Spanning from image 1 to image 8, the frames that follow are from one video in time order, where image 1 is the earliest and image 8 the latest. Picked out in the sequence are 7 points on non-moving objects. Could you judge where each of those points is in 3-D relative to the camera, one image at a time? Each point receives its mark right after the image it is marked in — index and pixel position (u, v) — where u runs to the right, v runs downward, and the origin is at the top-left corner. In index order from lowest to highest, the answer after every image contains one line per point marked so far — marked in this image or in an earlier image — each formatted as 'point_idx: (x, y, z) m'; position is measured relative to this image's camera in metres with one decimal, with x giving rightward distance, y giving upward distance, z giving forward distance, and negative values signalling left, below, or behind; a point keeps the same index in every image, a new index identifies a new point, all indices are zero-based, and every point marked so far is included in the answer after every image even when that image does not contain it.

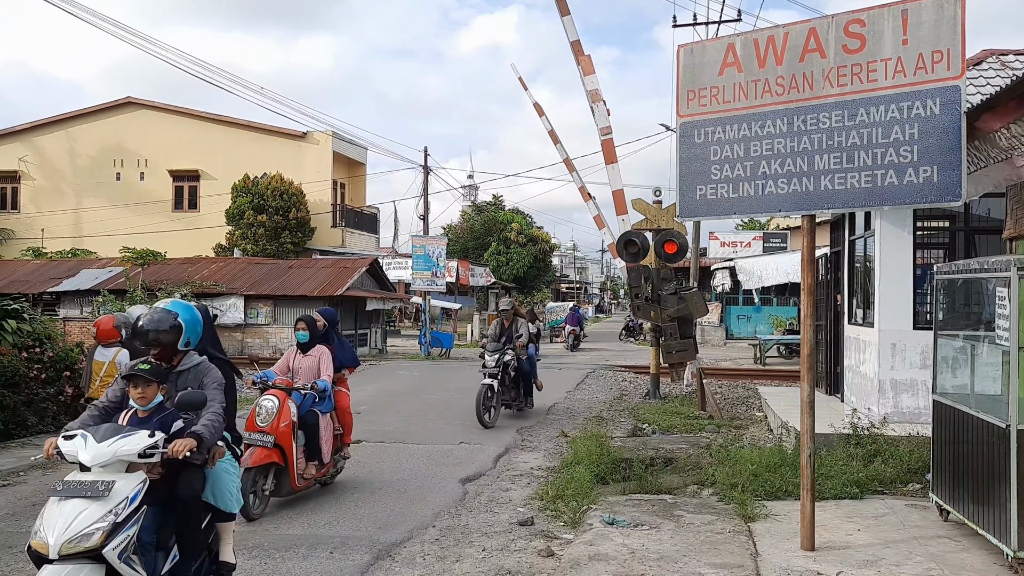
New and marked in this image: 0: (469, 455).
0: (-0.4, -1.6, +8.4) m
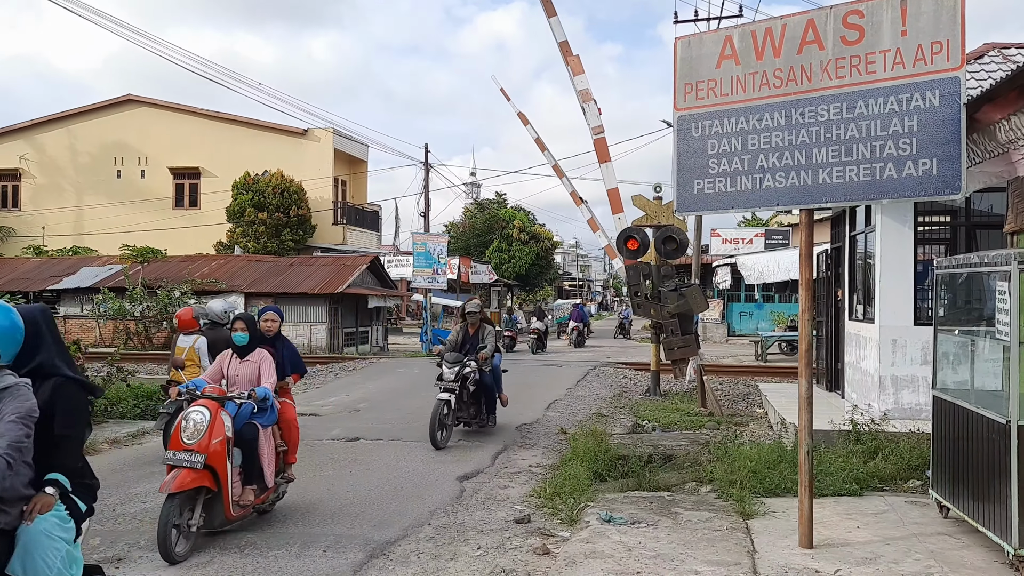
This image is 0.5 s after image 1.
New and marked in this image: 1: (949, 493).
0: (-0.4, -1.6, +8.3) m
1: (+2.9, -1.3, +5.7) m
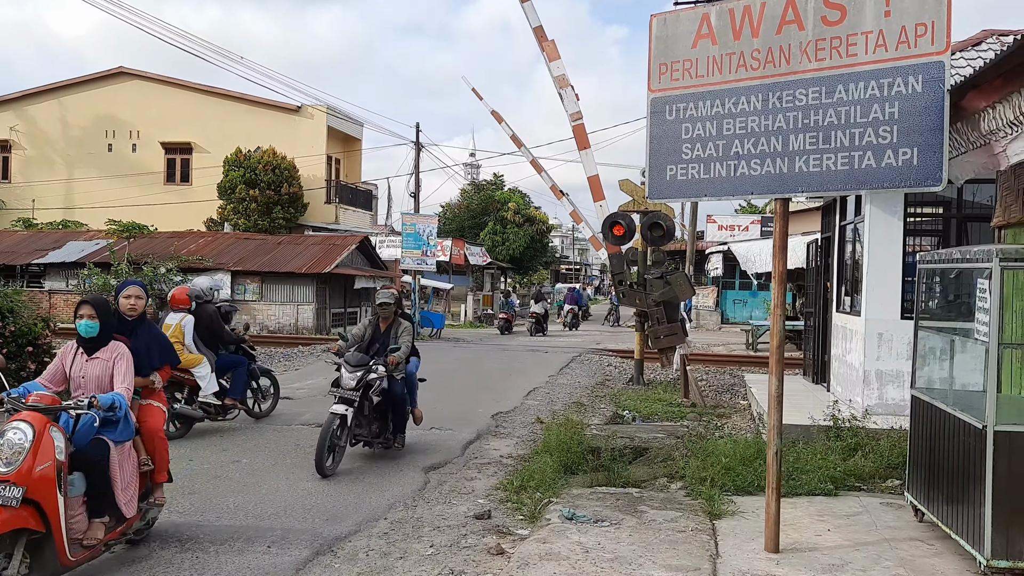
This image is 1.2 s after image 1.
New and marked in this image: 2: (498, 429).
0: (-0.7, -1.4, +8.1) m
1: (+2.6, -1.3, +5.5) m
2: (-0.1, -1.4, +8.9) m
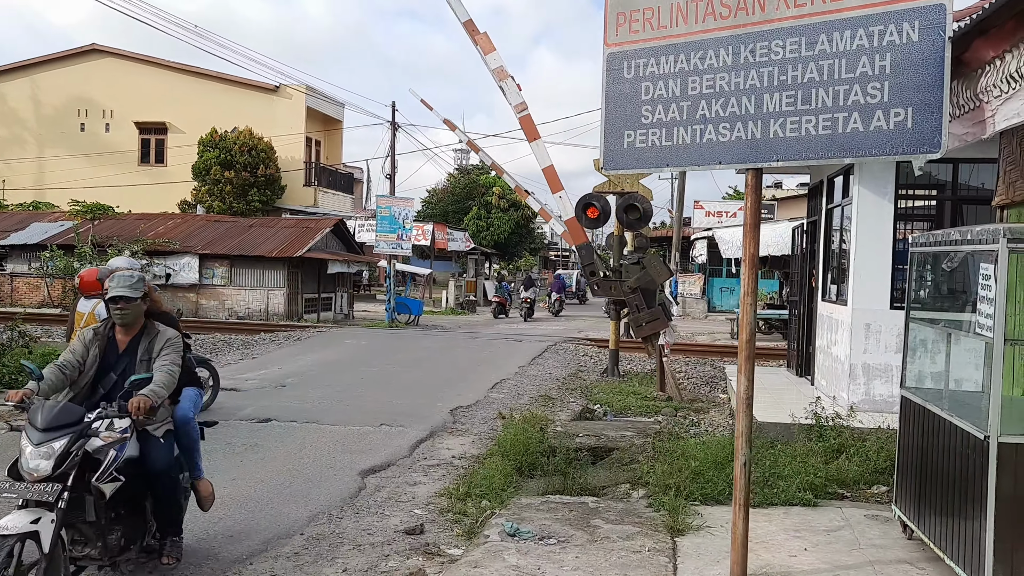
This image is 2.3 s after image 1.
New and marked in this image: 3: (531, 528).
0: (-1.1, -1.3, +7.4) m
1: (+2.2, -1.2, +4.9) m
2: (-0.5, -1.3, +8.2) m
3: (+0.1, -1.3, +4.9) m
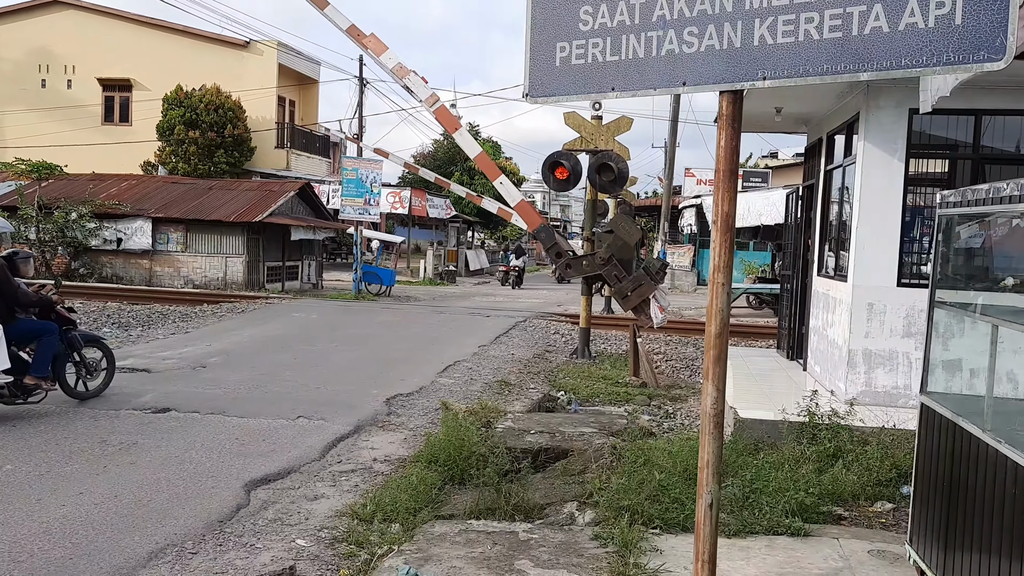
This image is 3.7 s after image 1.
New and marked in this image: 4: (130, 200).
0: (-1.5, -1.1, +6.3) m
1: (+1.8, -1.1, +3.7) m
2: (-1.0, -1.0, +7.0) m
3: (-0.3, -1.2, +3.7) m
4: (-8.7, +2.0, +19.9) m
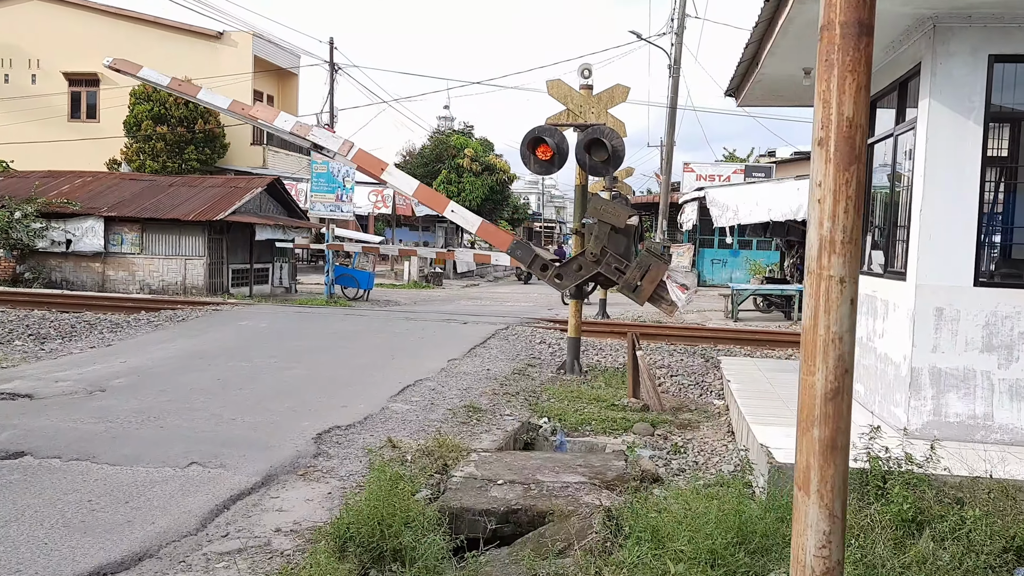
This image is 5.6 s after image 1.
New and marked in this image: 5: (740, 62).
0: (-1.8, -1.1, +4.6) m
1: (+1.6, -1.1, +2.1) m
2: (-1.2, -1.1, +5.4) m
3: (-0.5, -1.2, +2.1) m
4: (-9.0, +1.9, +18.3) m
5: (+2.0, +2.0, +7.7) m
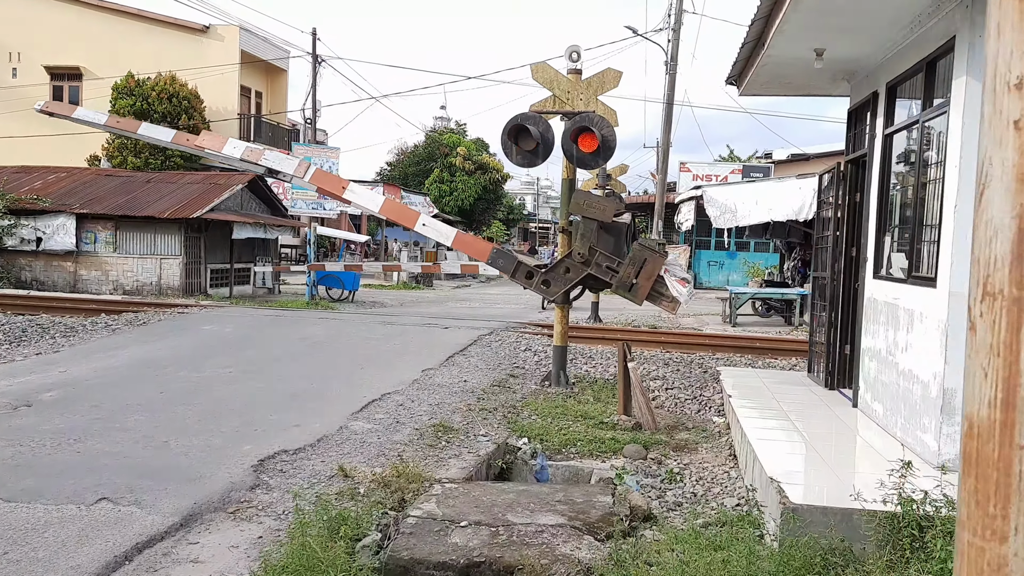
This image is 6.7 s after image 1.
0: (-1.9, -1.1, +3.8) m
1: (+1.4, -1.2, +1.3) m
2: (-1.4, -1.1, +4.6) m
3: (-0.7, -1.3, +1.3) m
4: (-9.2, +1.9, +17.5) m
5: (+1.8, +1.9, +6.9) m
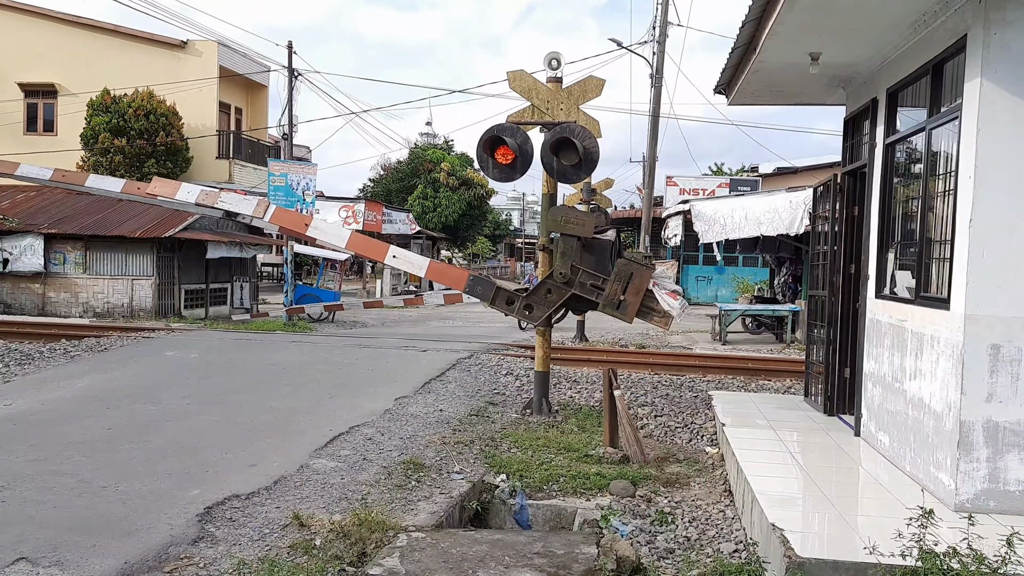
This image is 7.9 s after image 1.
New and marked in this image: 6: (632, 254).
0: (-2.0, -1.2, +3.3) m
1: (+1.4, -1.2, +0.9) m
2: (-1.5, -1.2, +4.1) m
3: (-0.8, -1.3, +0.8) m
4: (-9.5, +1.4, +16.9) m
5: (+1.7, +1.8, +6.5) m
6: (+0.9, +0.2, +6.3) m
